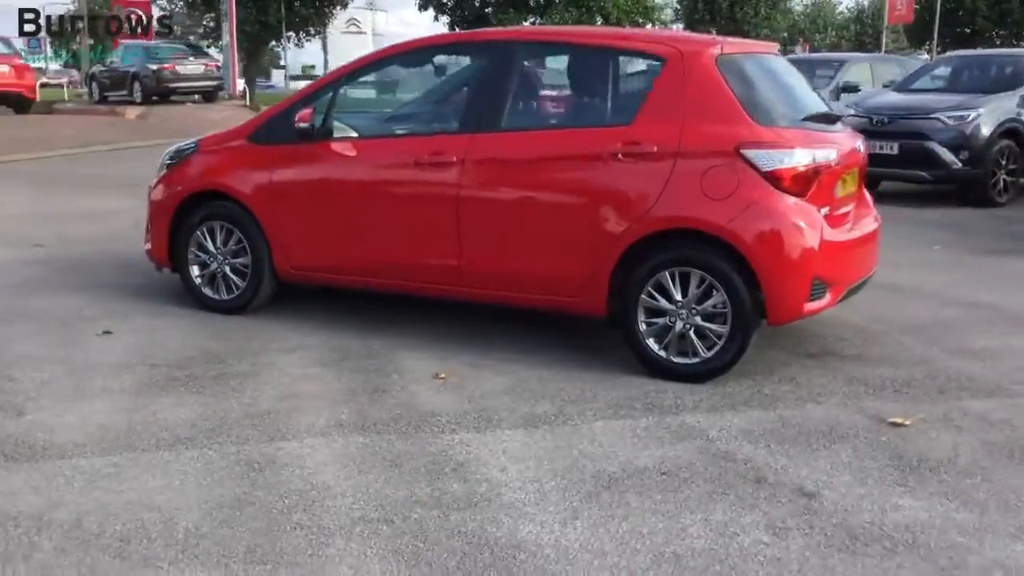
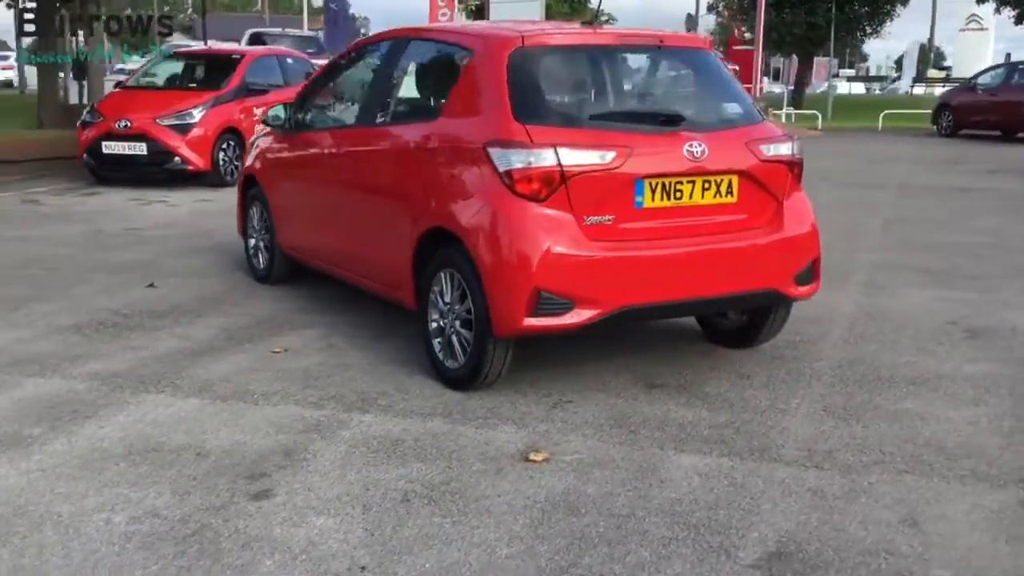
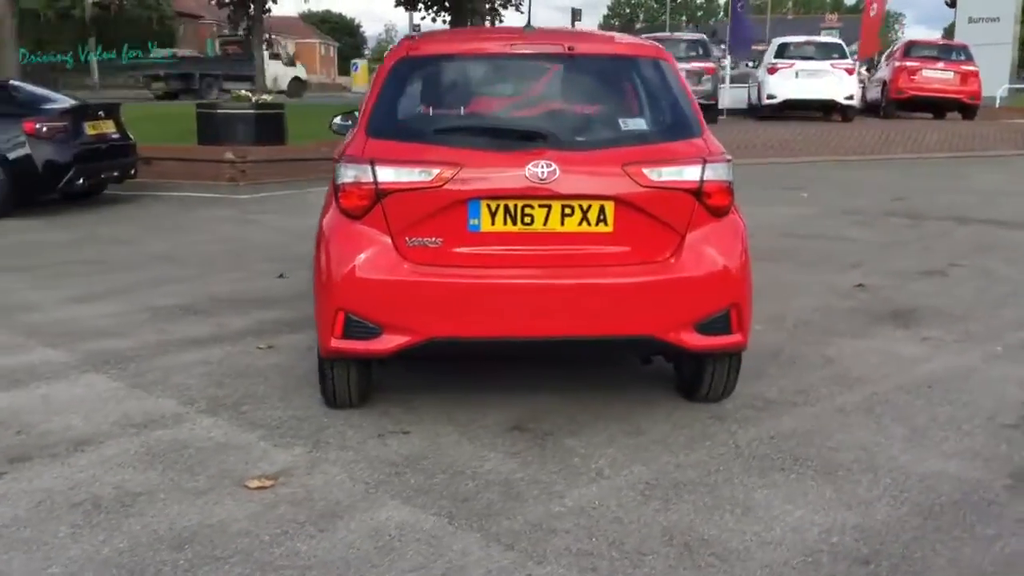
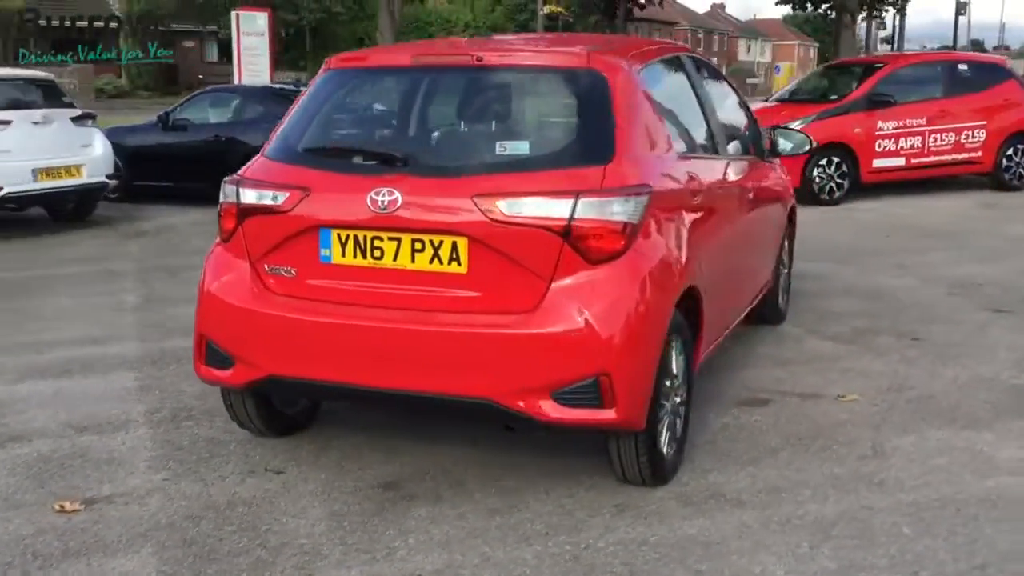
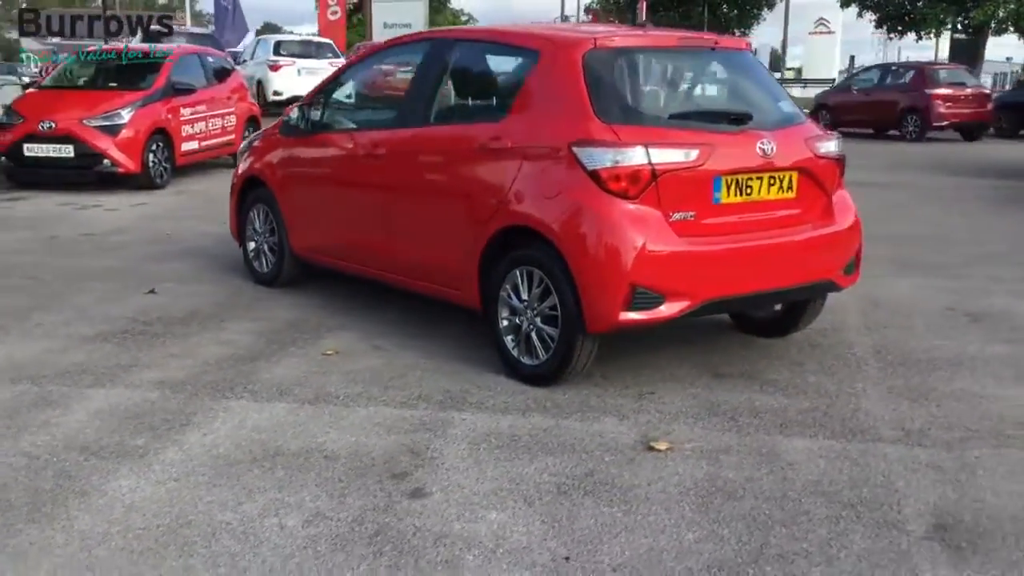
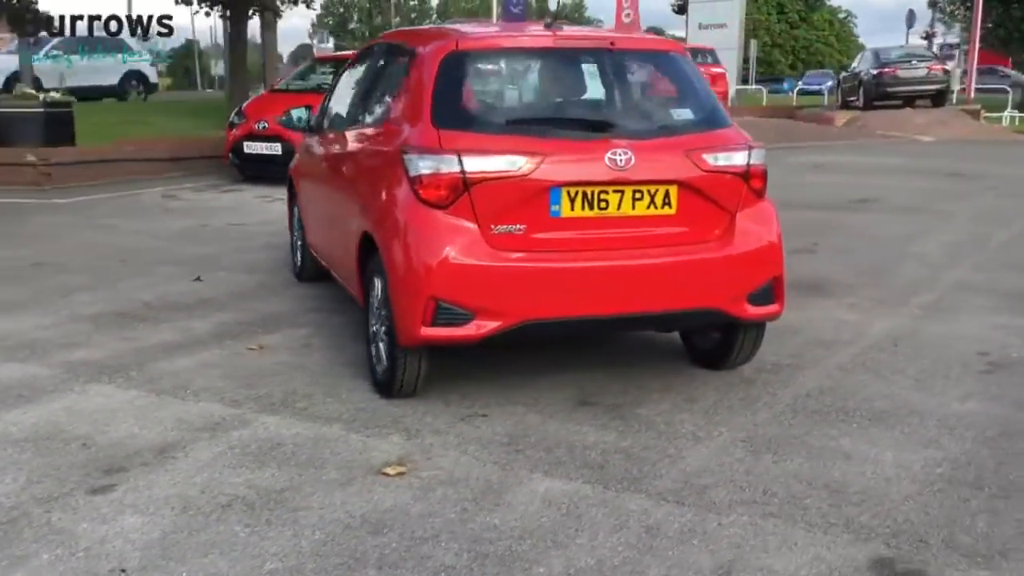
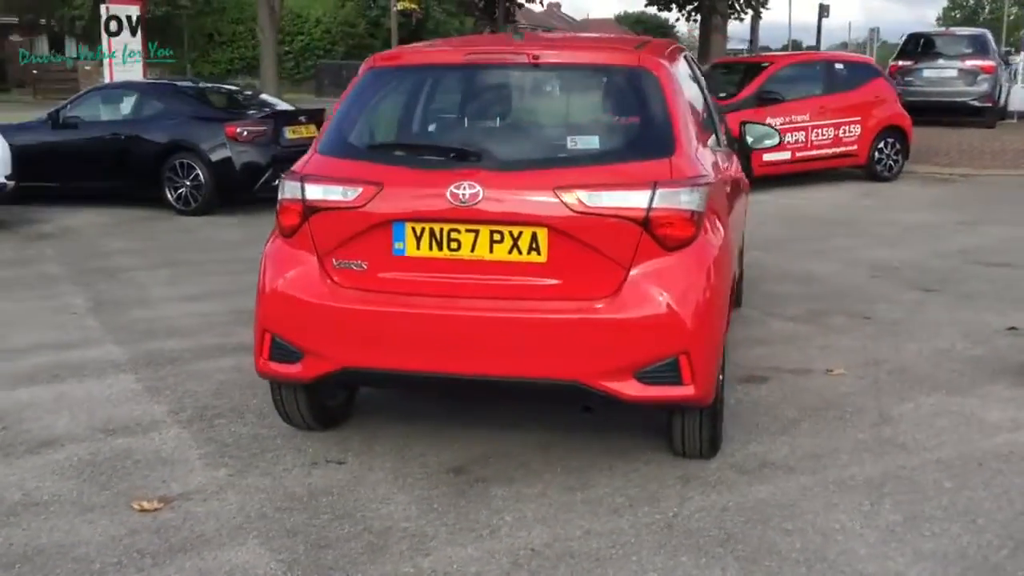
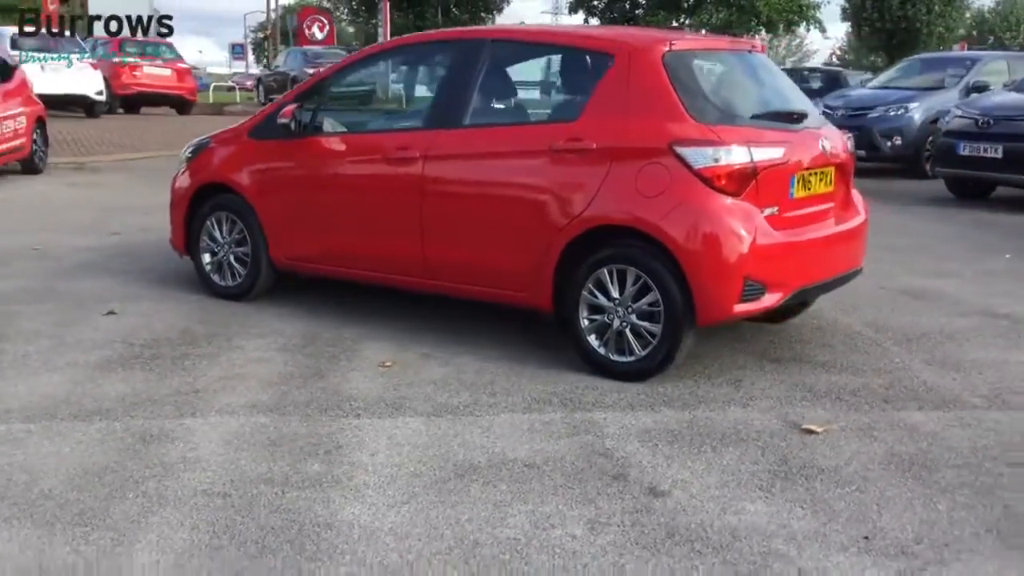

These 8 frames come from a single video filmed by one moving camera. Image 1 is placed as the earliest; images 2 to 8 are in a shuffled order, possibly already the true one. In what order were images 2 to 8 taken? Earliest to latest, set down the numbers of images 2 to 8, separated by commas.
8, 5, 2, 6, 3, 7, 4
